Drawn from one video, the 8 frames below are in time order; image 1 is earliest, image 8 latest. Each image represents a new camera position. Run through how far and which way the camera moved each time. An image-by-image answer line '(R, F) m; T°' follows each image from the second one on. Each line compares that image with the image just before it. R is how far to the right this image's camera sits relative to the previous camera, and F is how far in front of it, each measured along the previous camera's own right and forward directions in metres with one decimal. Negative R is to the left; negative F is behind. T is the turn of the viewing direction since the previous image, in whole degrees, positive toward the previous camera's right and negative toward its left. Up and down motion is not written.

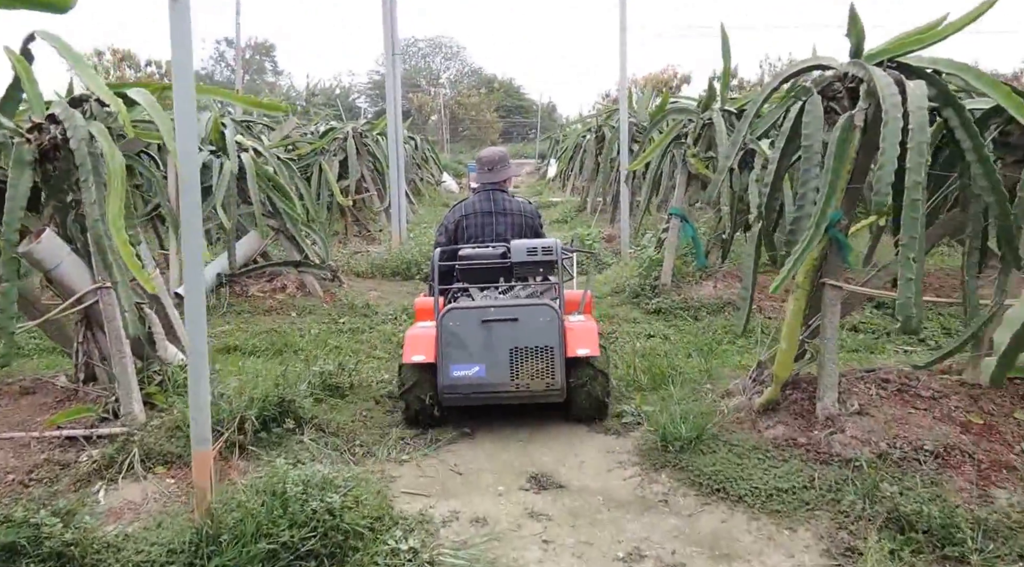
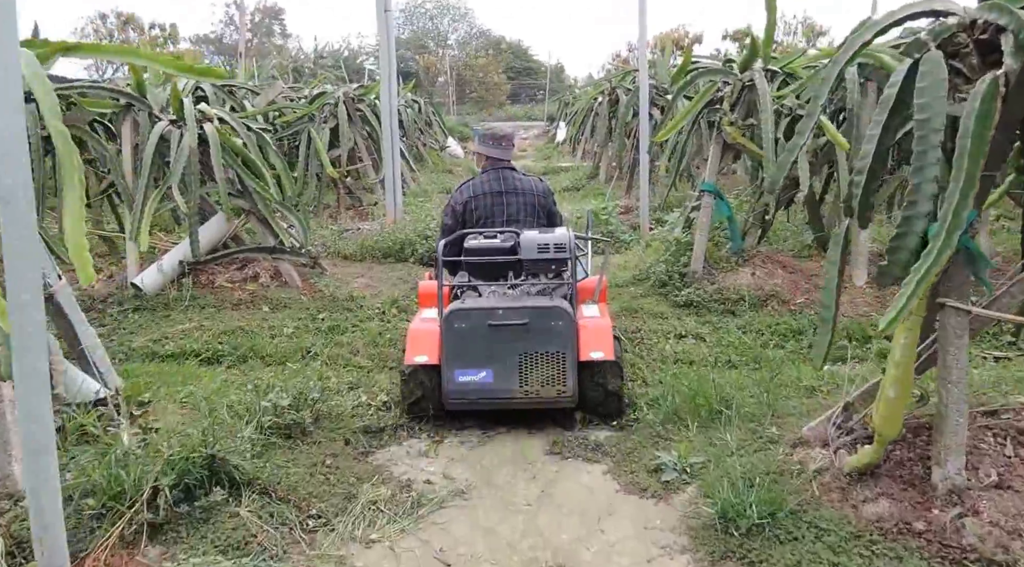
(0.0, +0.9) m; -1°
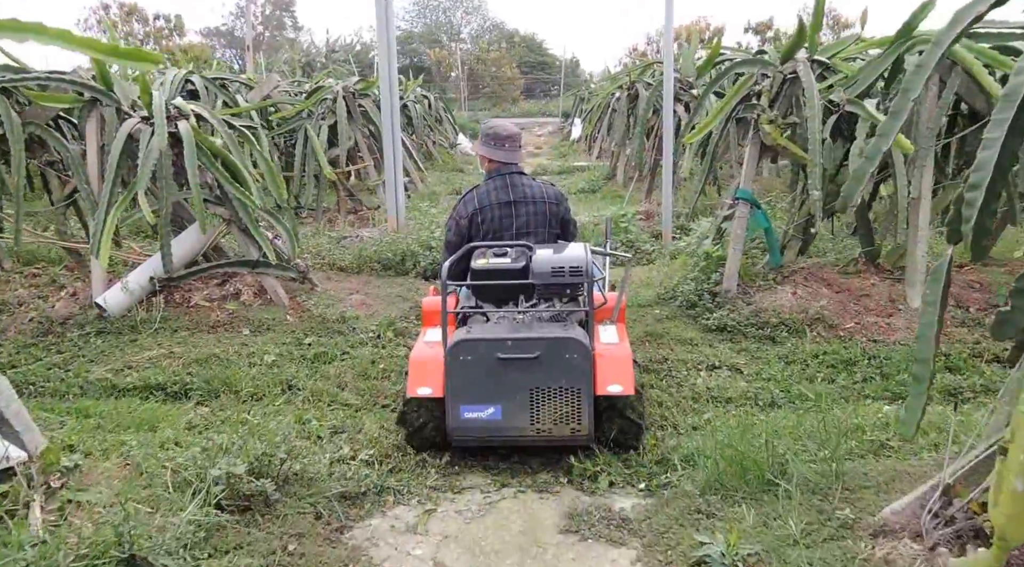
(0.0, +0.6) m; -1°
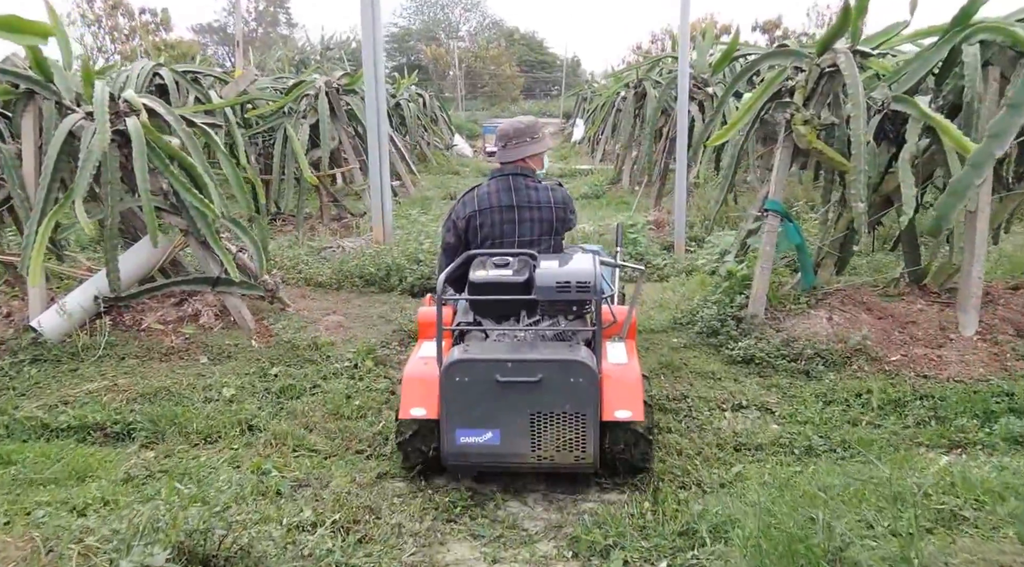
(0.0, +0.6) m; 0°
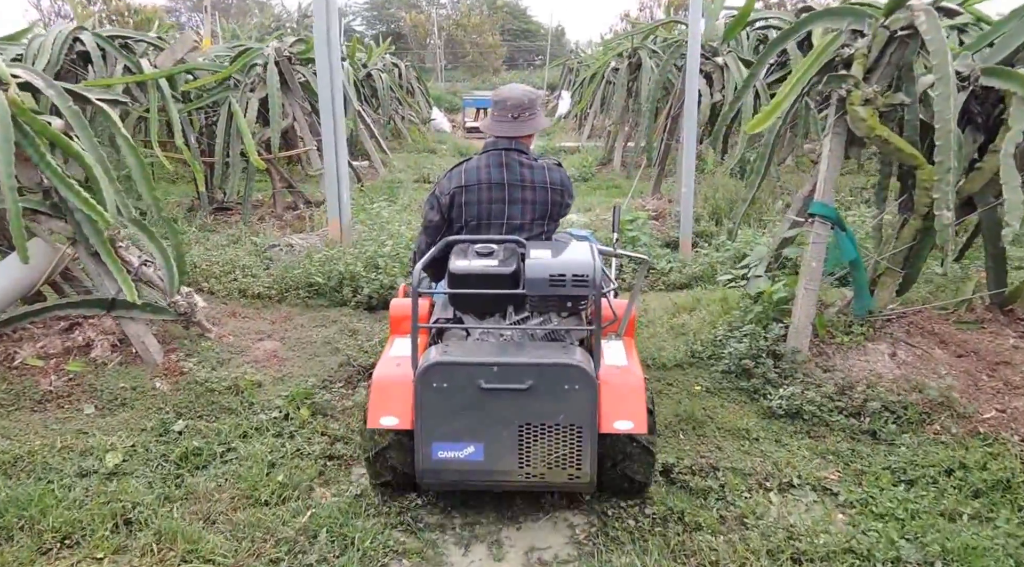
(0.0, +1.0) m; +1°
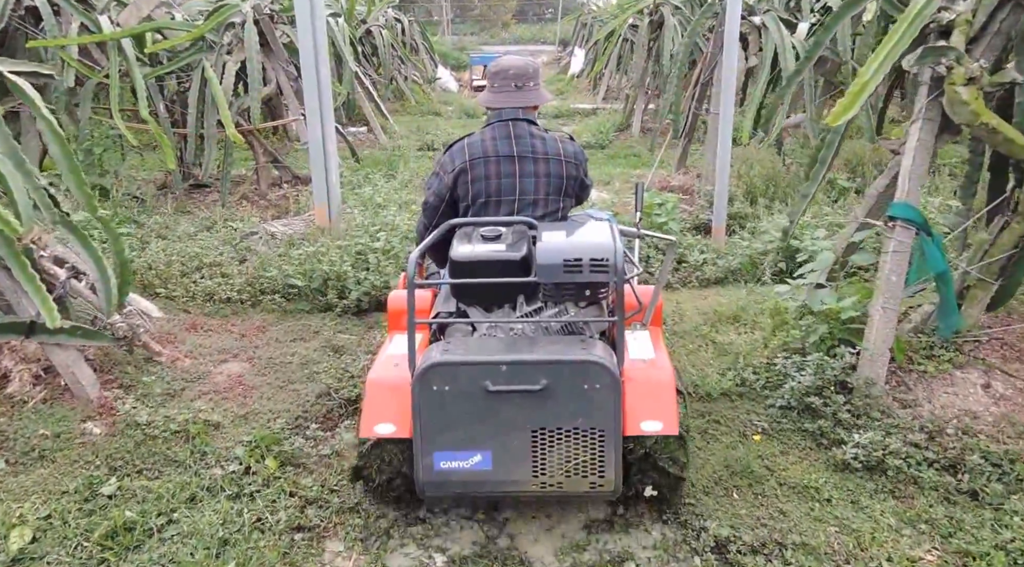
(0.0, +0.7) m; -1°
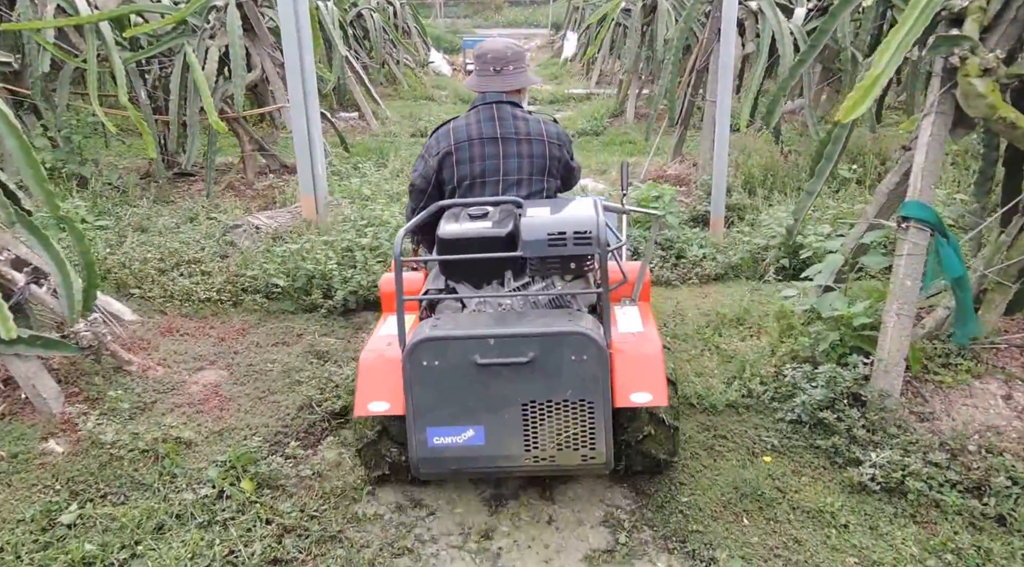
(0.0, +0.2) m; 0°
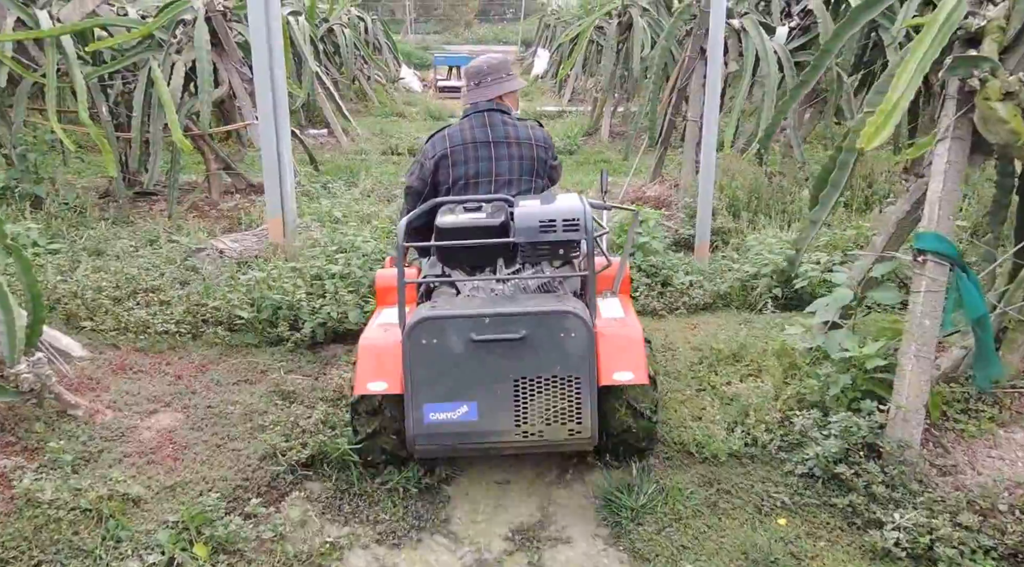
(0.0, +0.2) m; +2°
